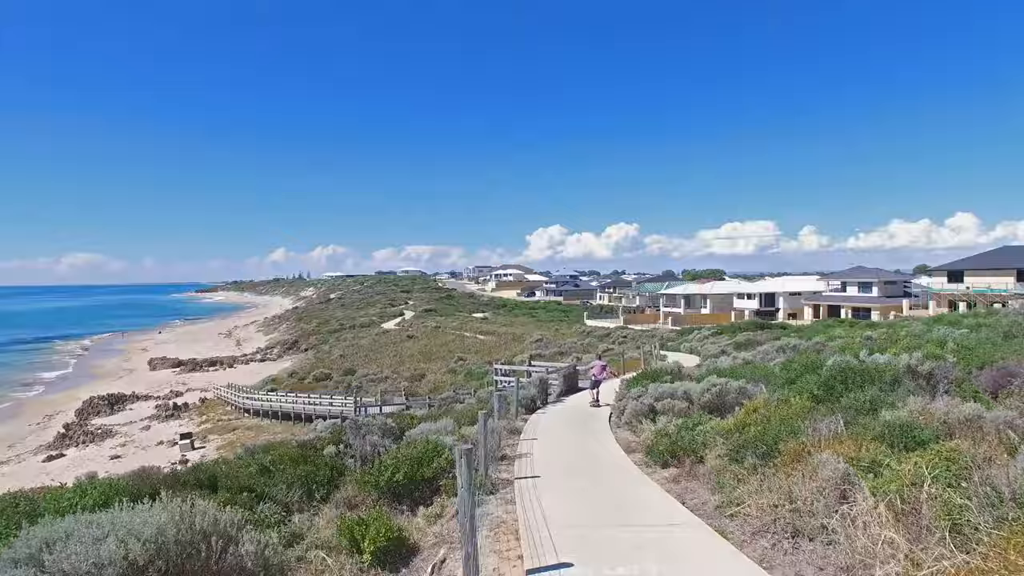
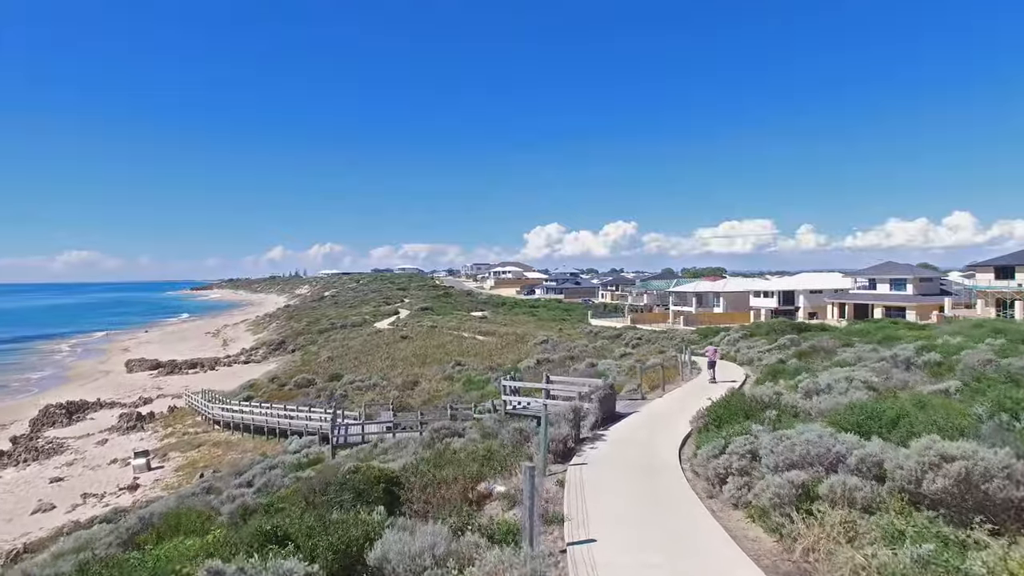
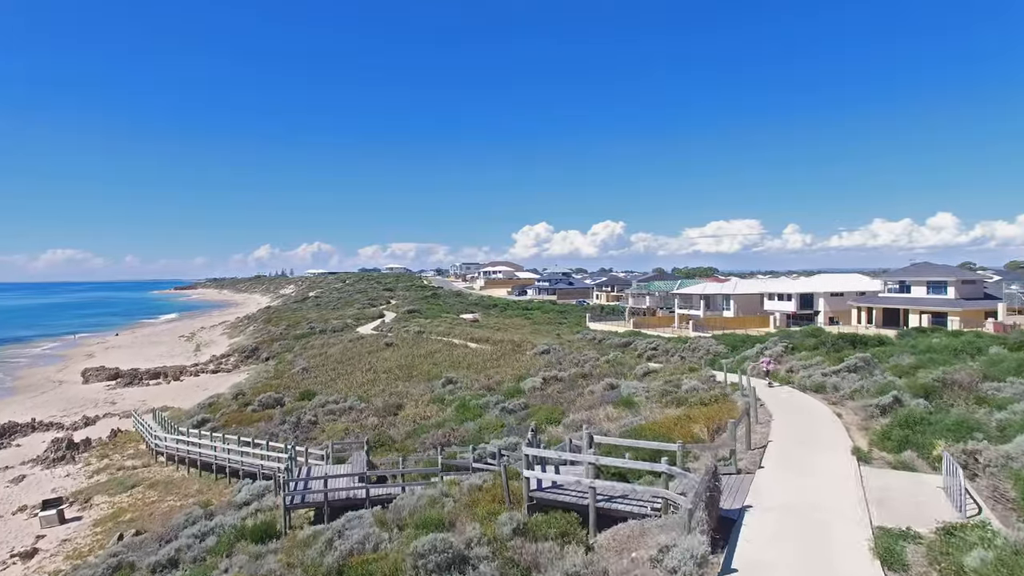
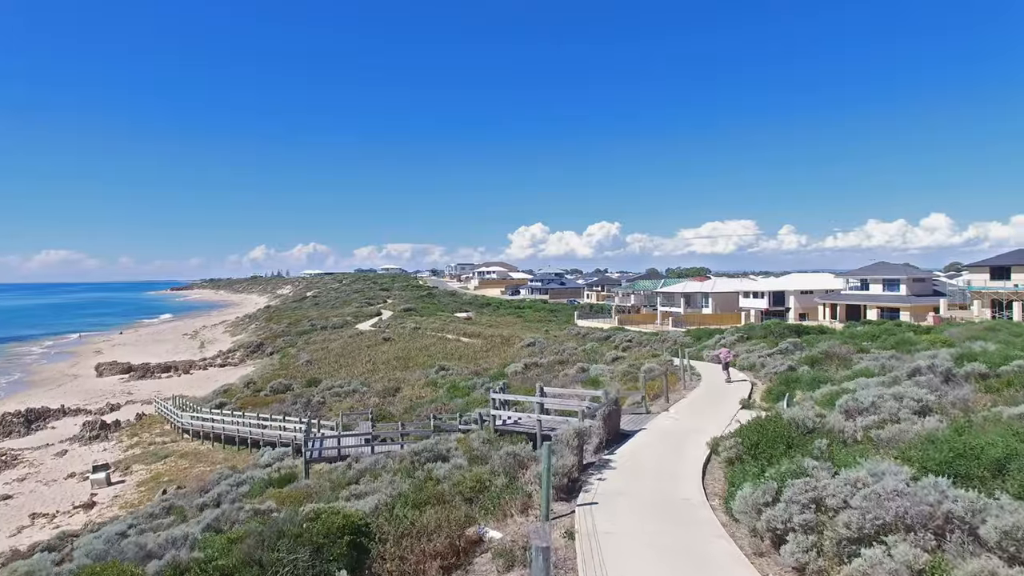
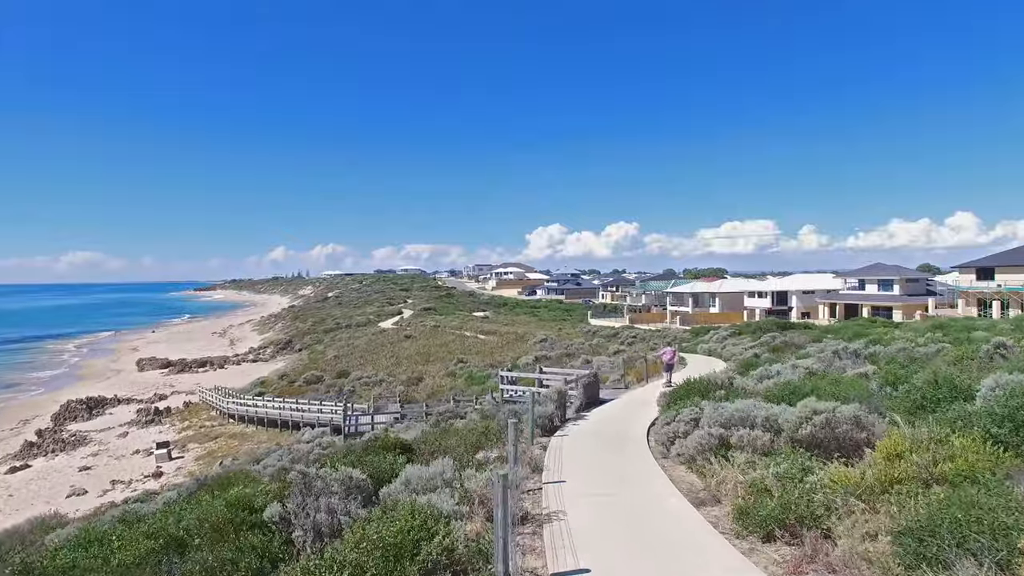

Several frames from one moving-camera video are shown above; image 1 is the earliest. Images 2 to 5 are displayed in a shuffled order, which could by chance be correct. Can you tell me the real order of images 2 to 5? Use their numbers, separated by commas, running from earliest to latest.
5, 2, 4, 3
